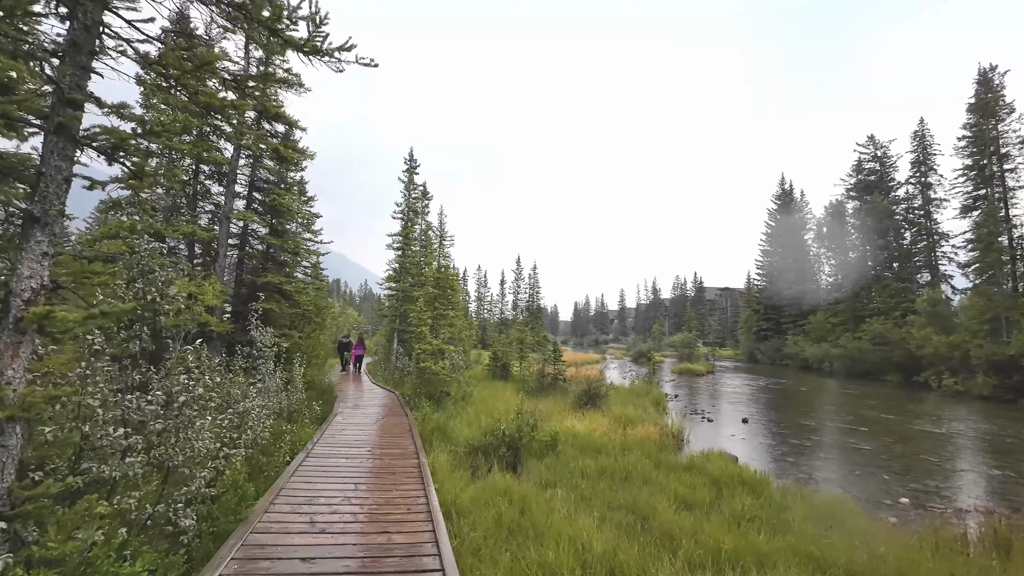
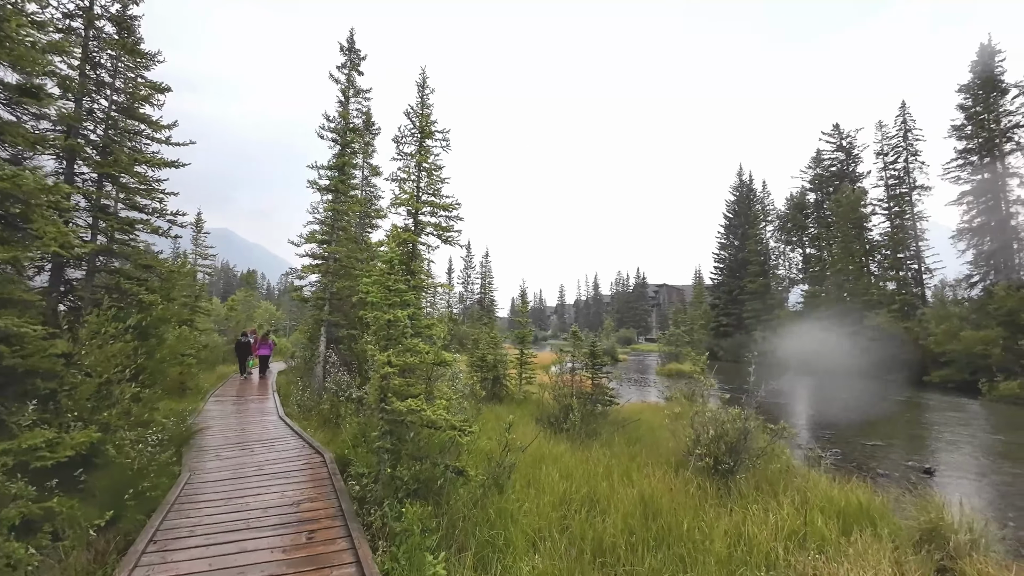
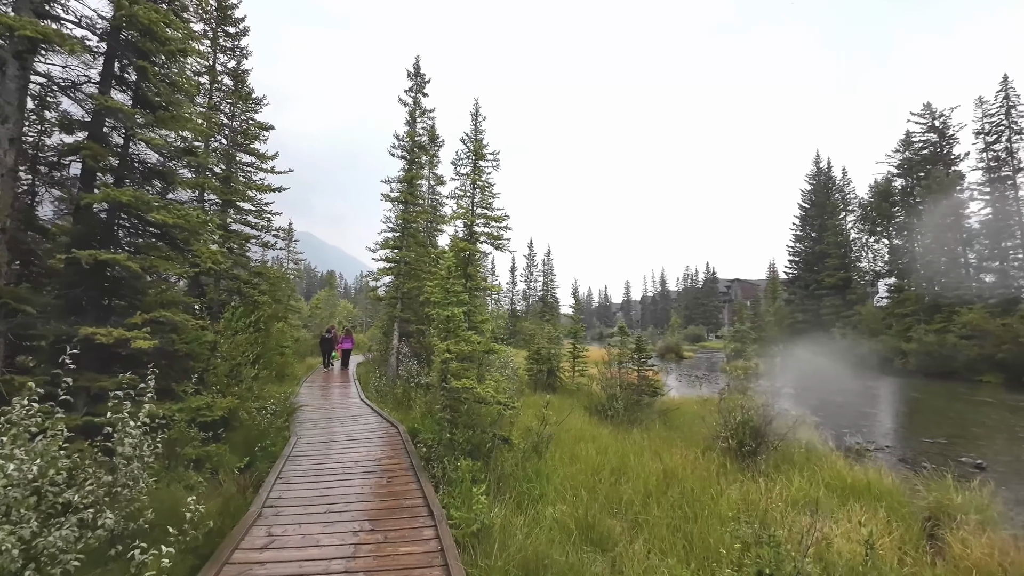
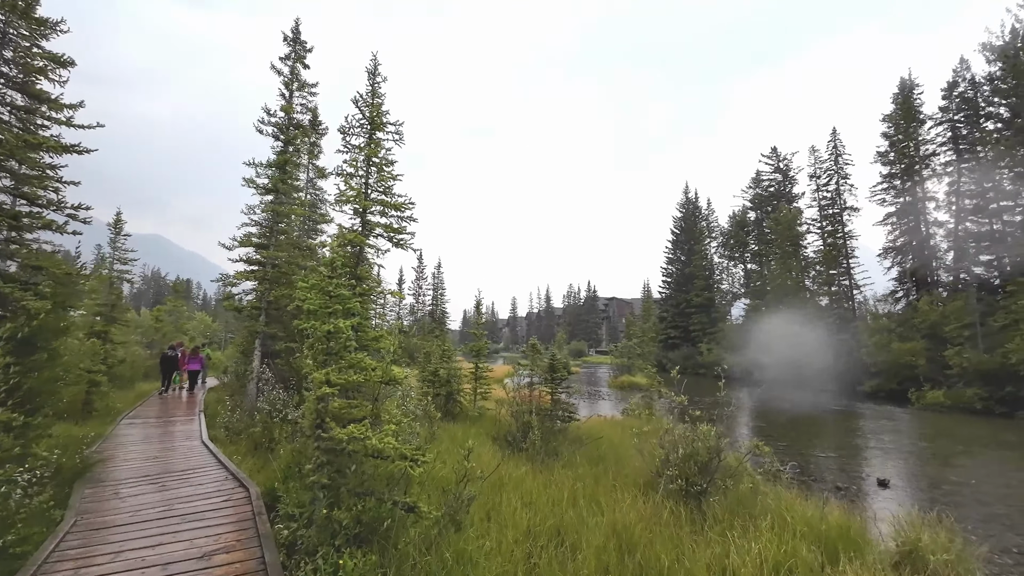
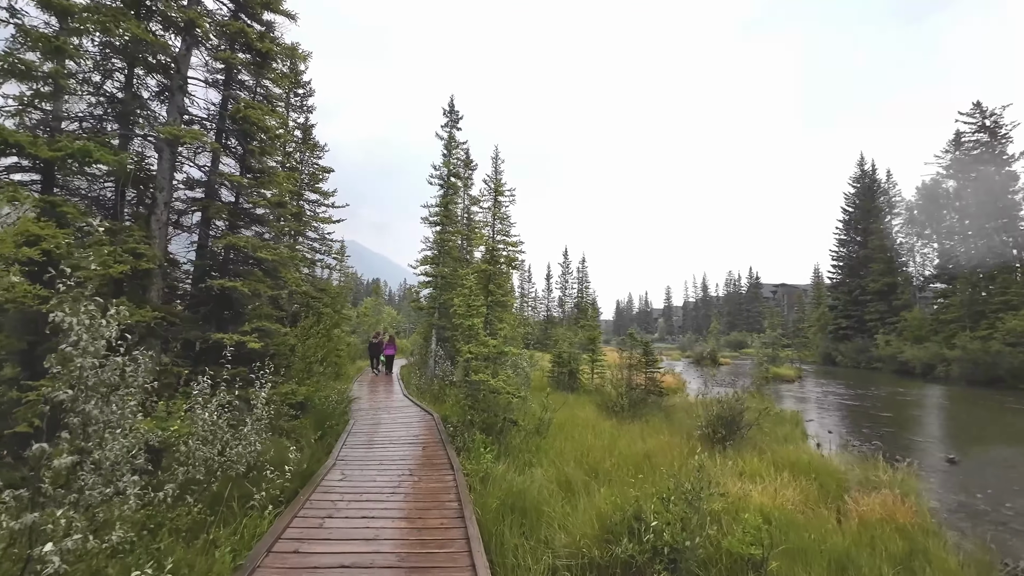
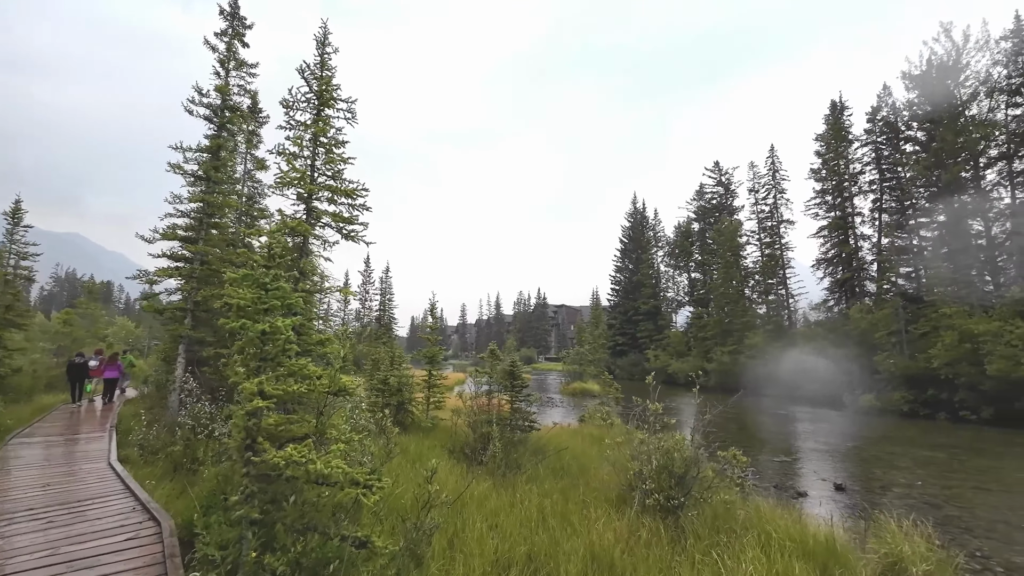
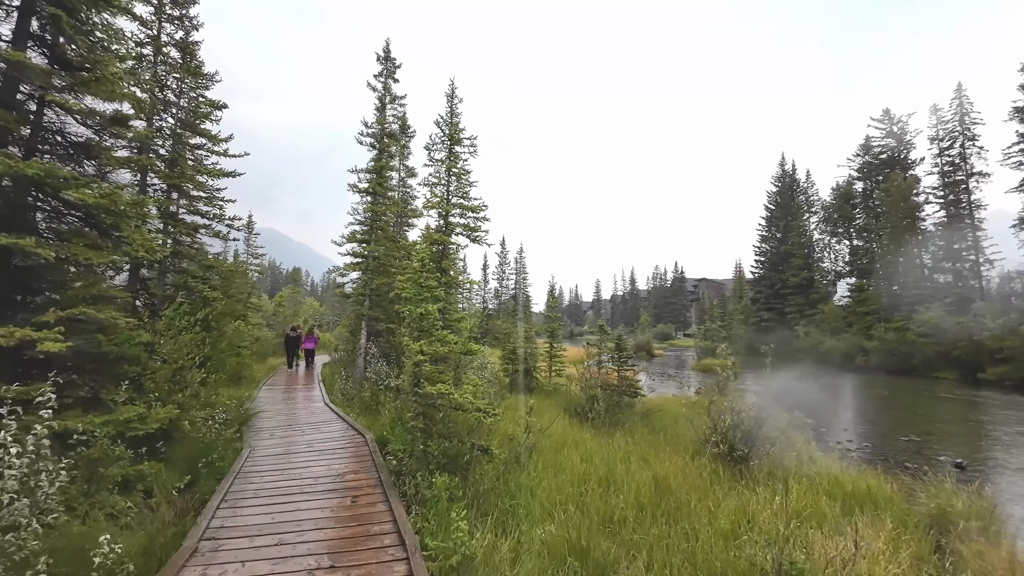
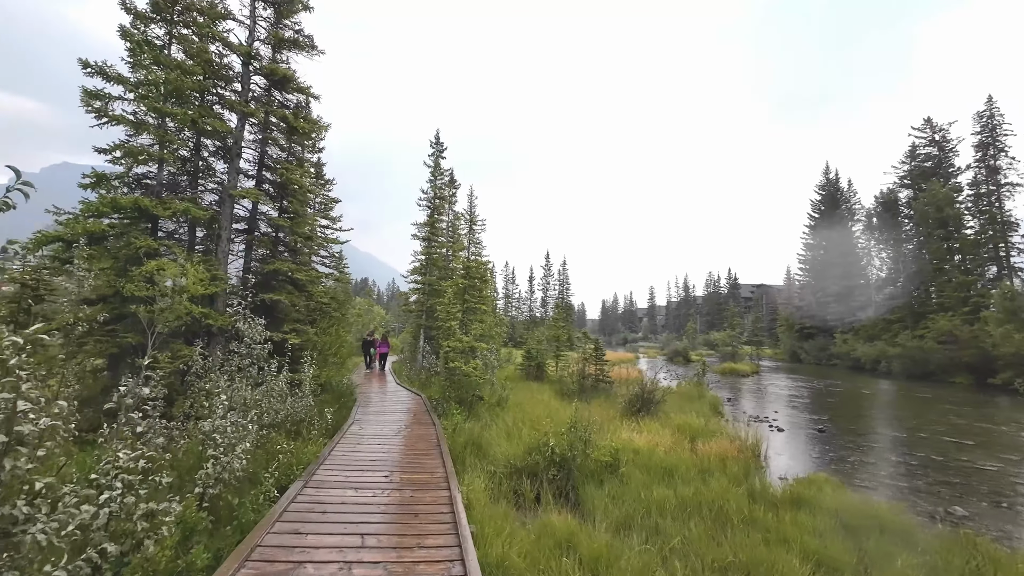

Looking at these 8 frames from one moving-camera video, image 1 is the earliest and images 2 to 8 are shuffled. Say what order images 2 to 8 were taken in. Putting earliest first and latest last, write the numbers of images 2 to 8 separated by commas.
8, 5, 3, 7, 2, 4, 6
